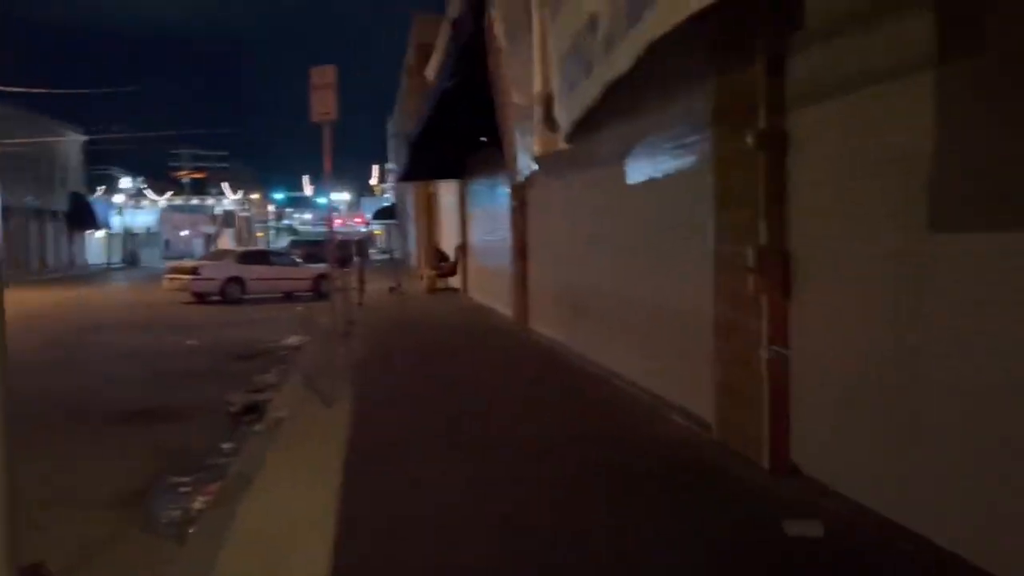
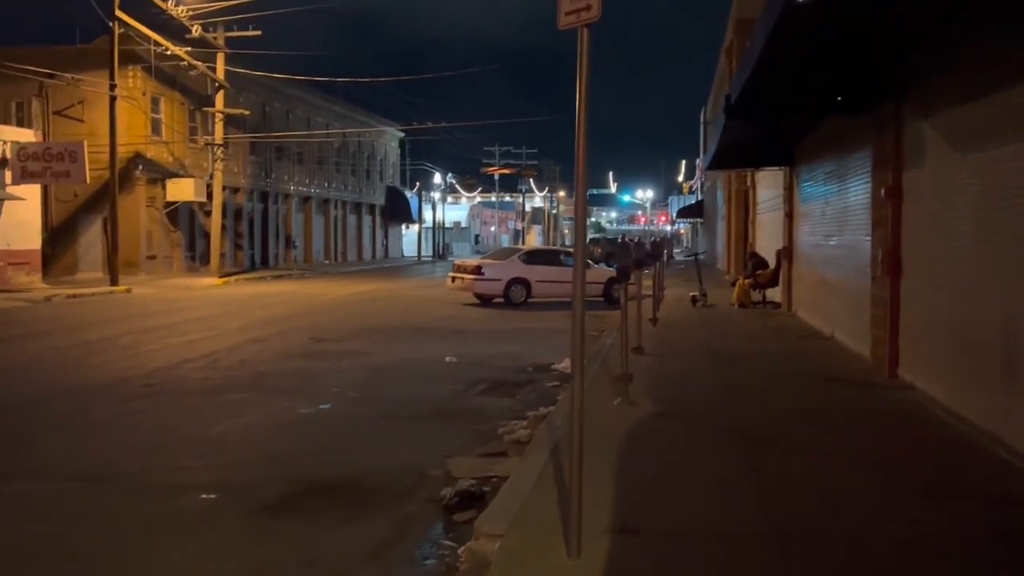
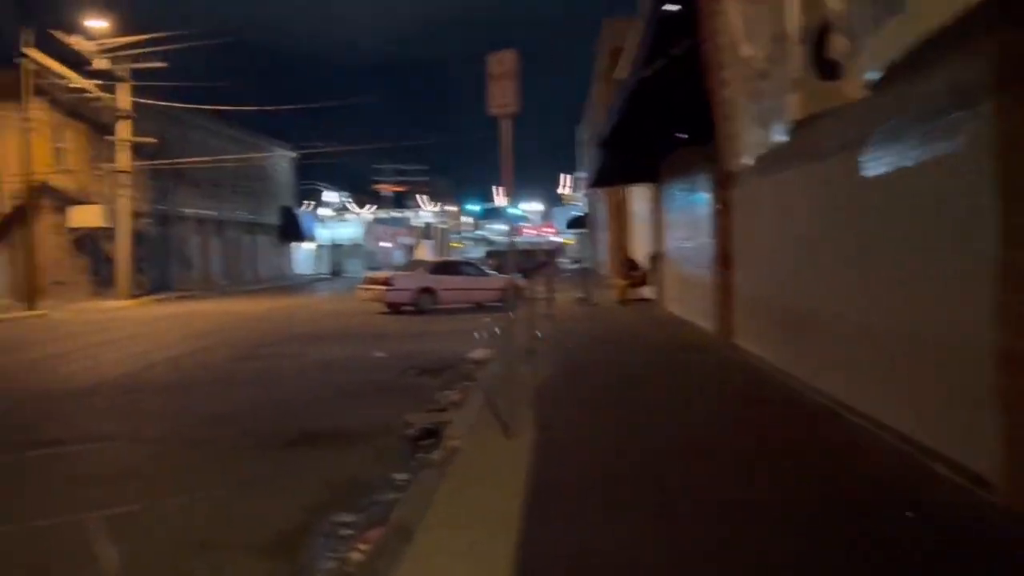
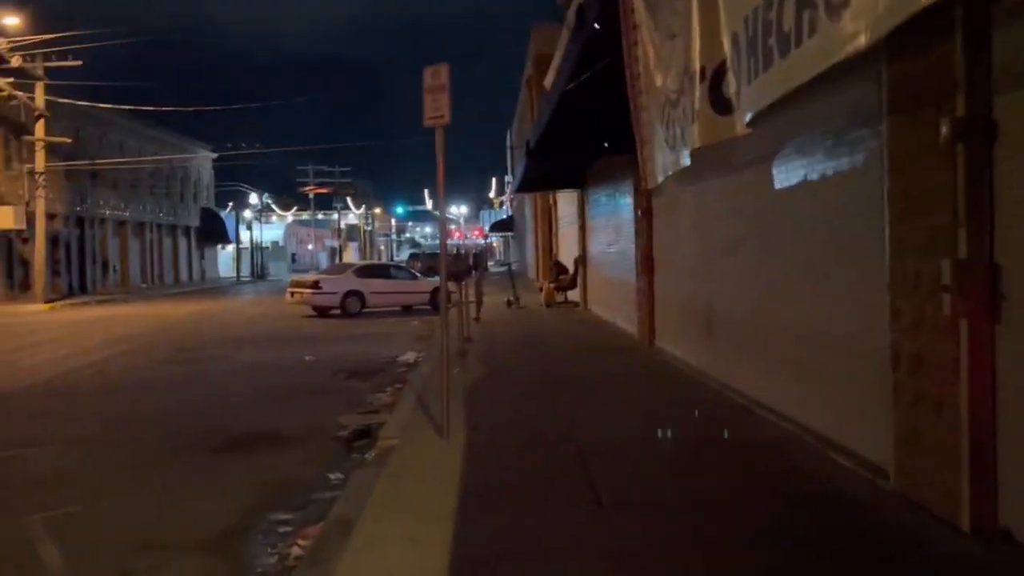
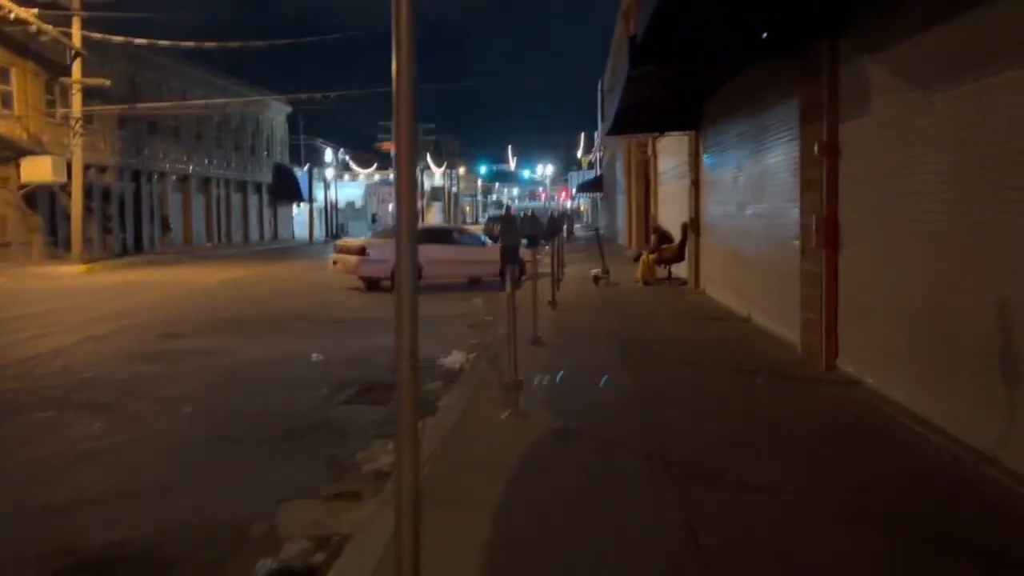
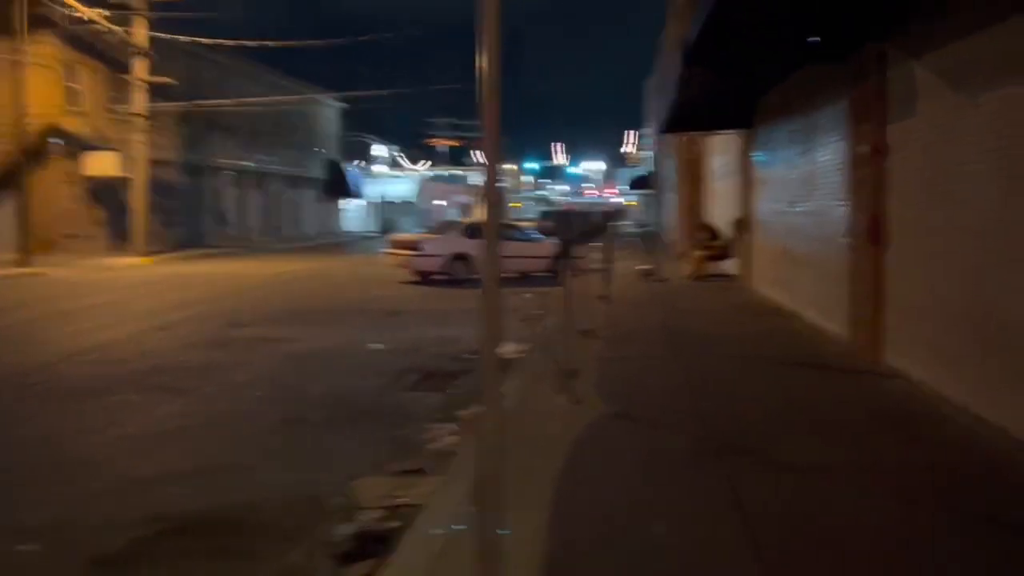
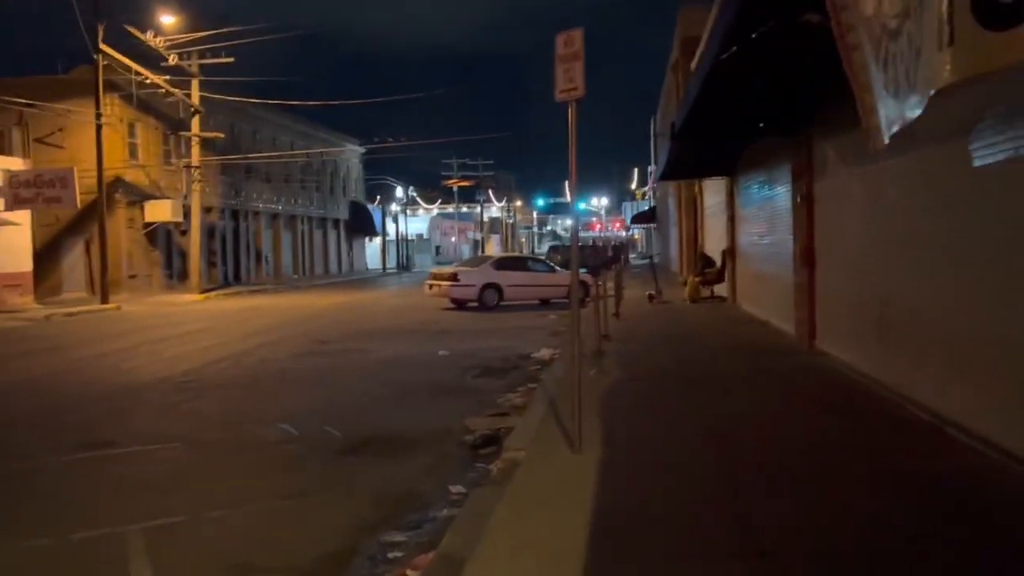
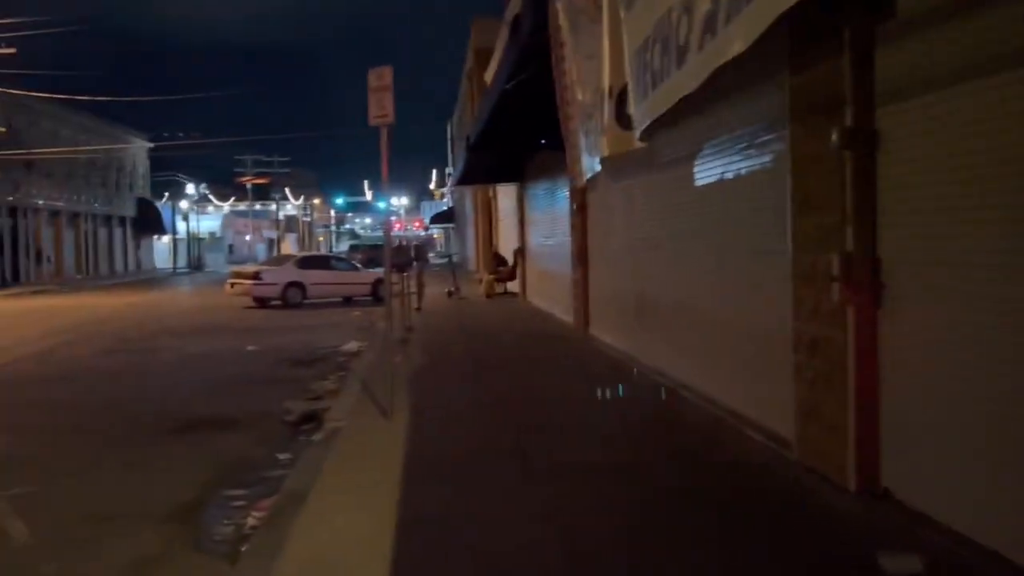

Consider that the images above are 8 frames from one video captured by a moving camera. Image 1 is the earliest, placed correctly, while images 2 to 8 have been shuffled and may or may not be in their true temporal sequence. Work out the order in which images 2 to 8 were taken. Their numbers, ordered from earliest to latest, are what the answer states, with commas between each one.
8, 4, 3, 7, 2, 6, 5
